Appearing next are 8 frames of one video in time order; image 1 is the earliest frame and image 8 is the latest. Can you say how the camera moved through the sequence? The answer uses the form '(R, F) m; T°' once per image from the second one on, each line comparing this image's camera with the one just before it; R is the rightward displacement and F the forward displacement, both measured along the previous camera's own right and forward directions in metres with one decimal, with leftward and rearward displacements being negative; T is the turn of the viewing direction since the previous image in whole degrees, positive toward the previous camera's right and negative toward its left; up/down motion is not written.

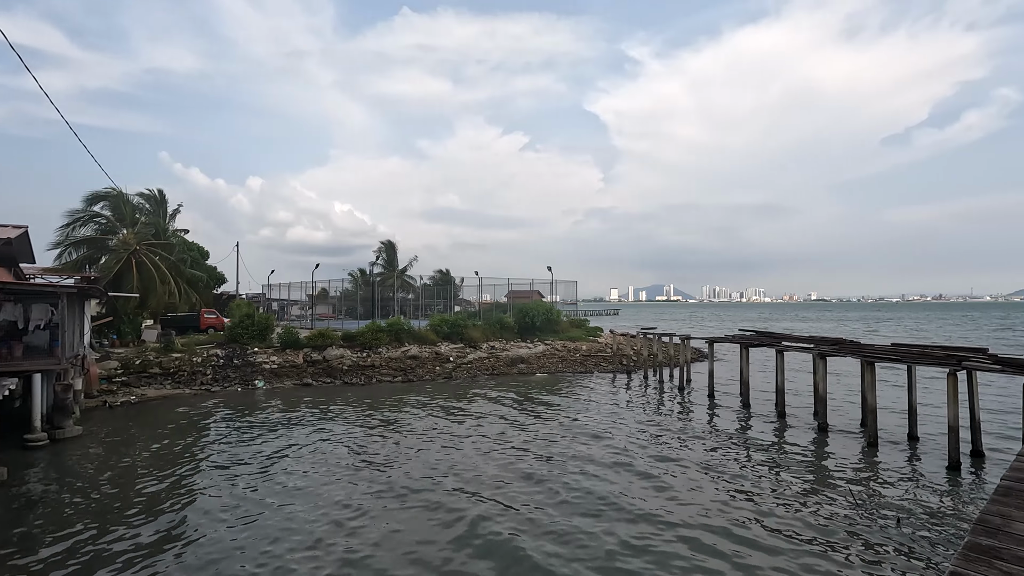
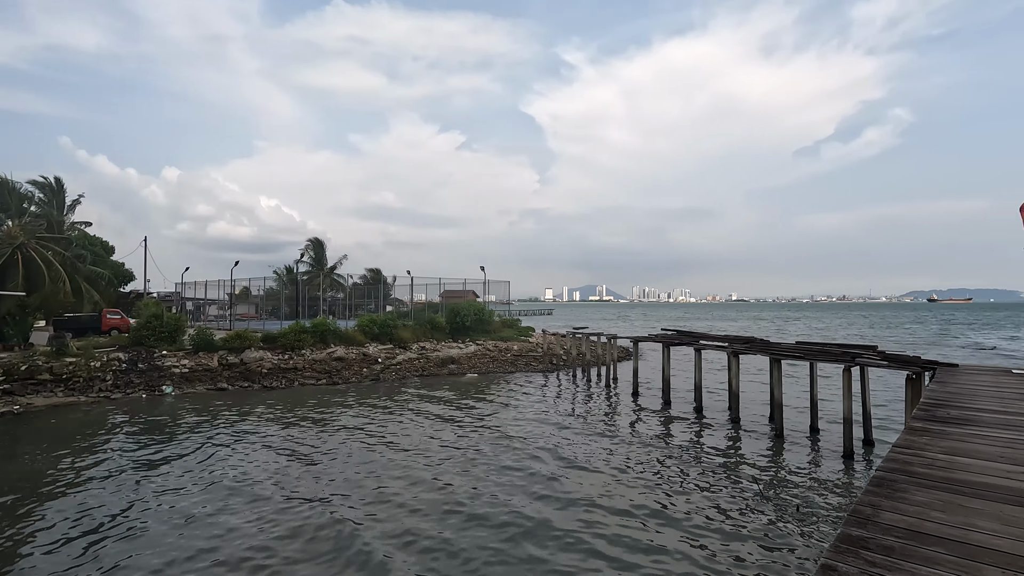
(+0.4, +0.2) m; +7°
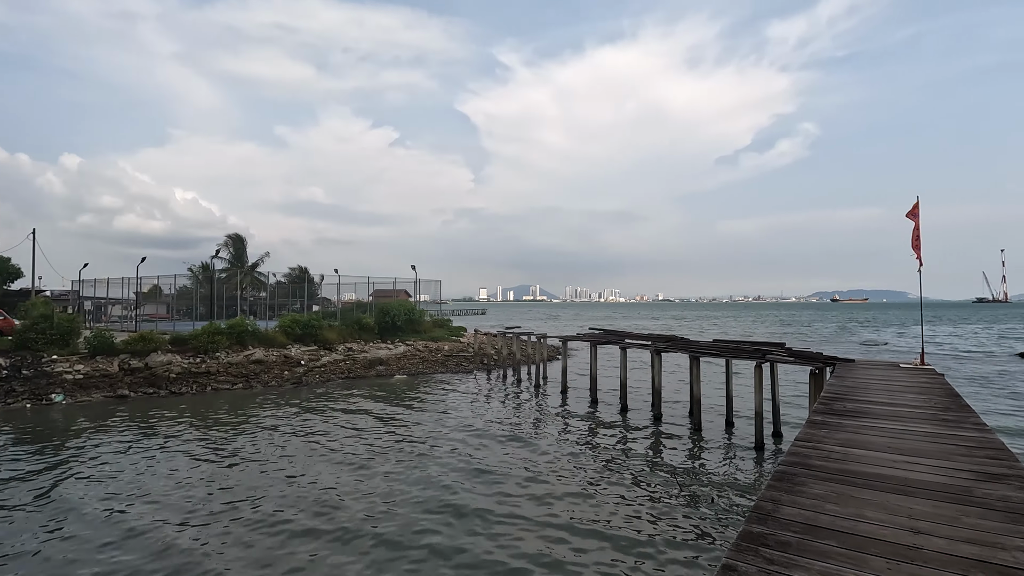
(+0.3, +0.2) m; +7°
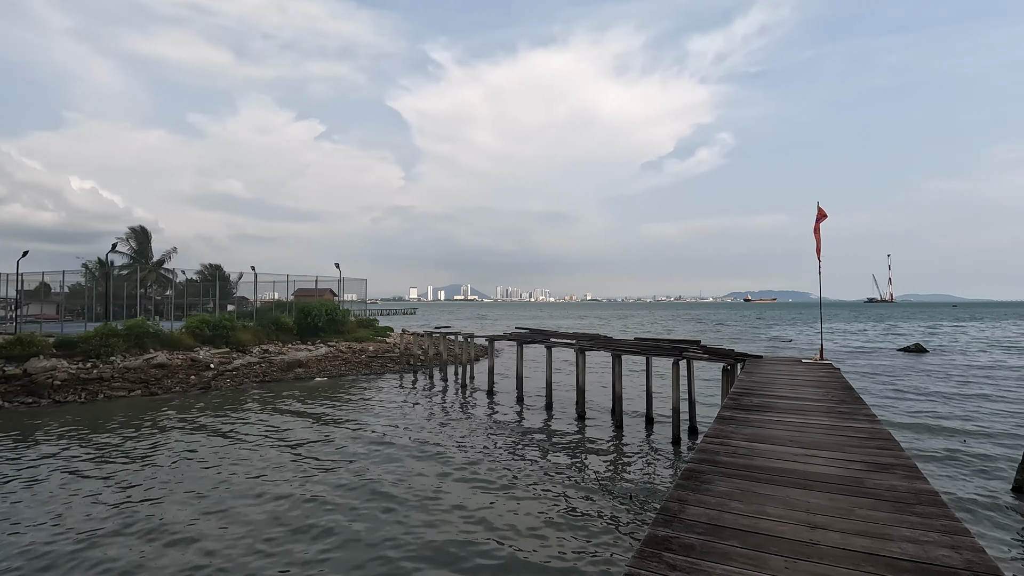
(+0.3, +0.3) m; +7°
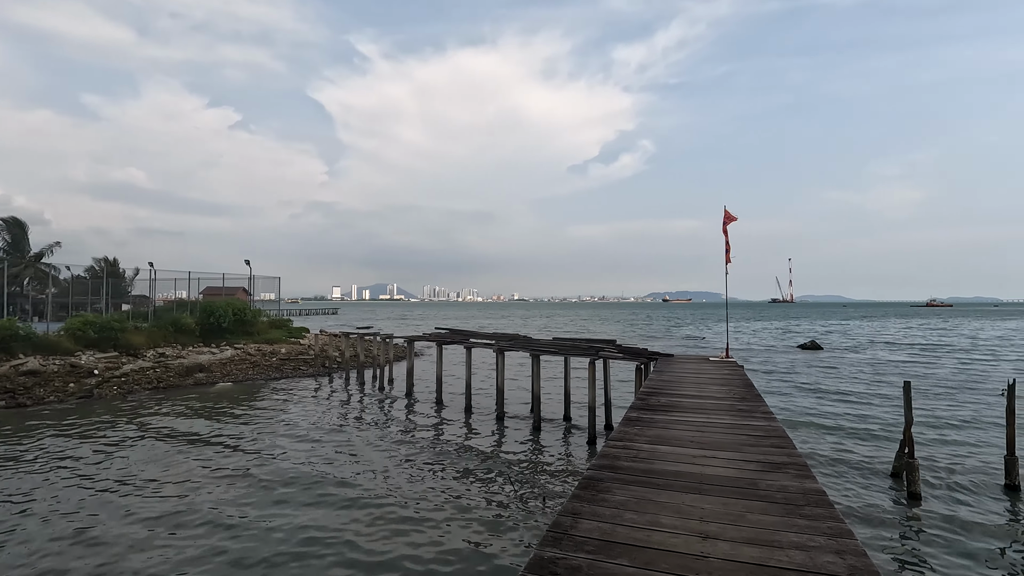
(+0.4, +0.4) m; +8°
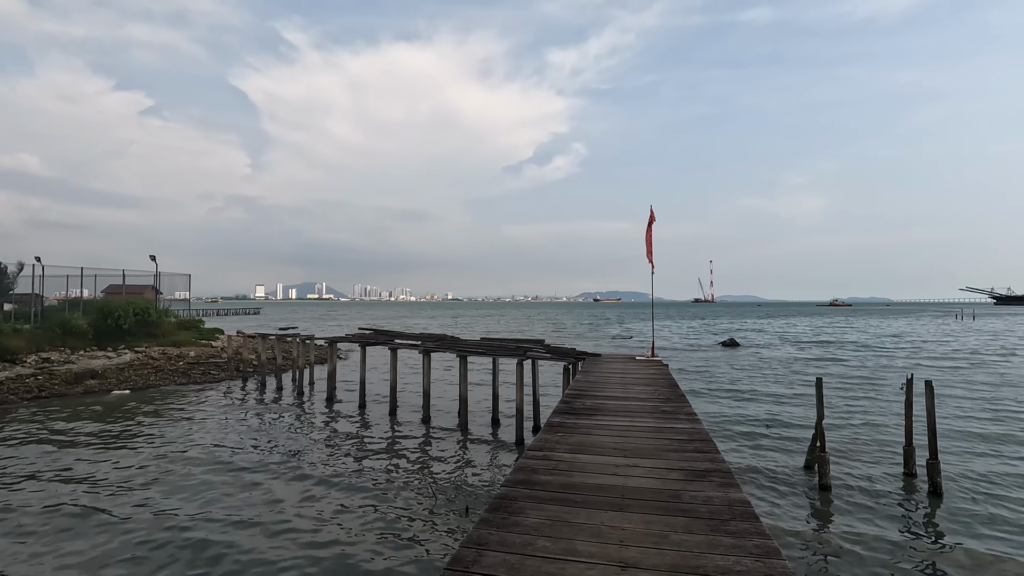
(+0.3, +0.6) m; +7°
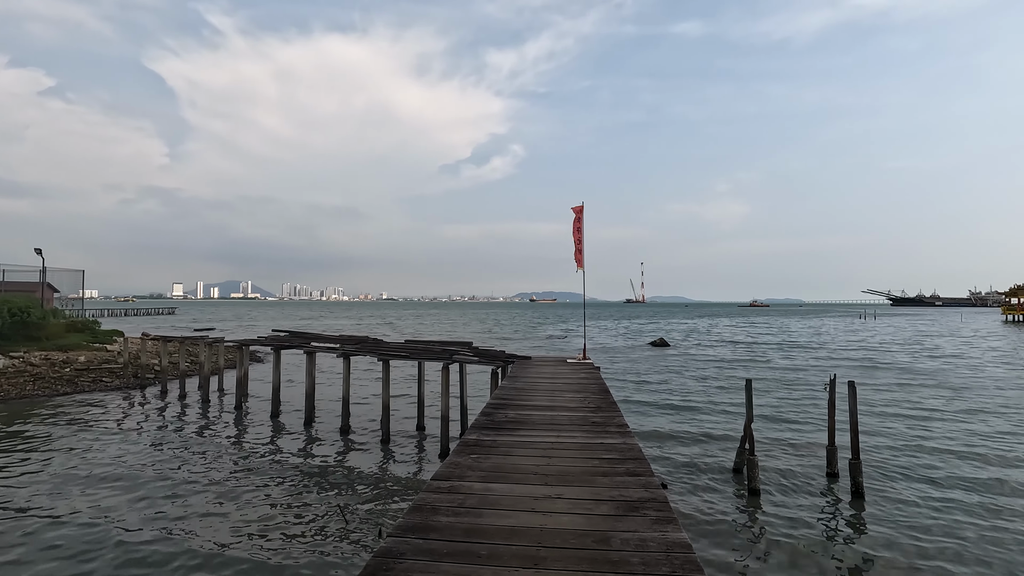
(+0.4, +1.1) m; +7°
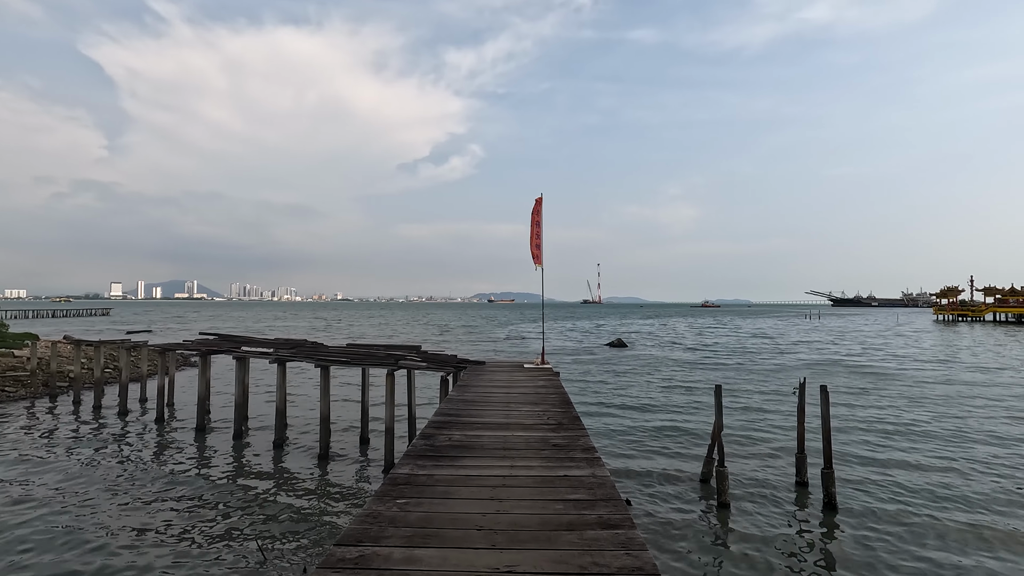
(+0.2, +1.4) m; +4°
